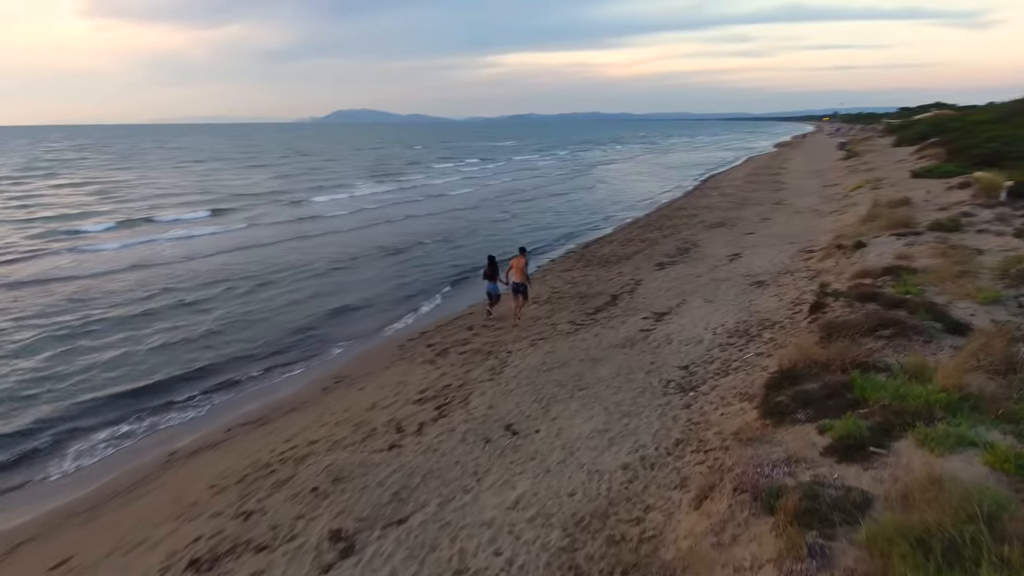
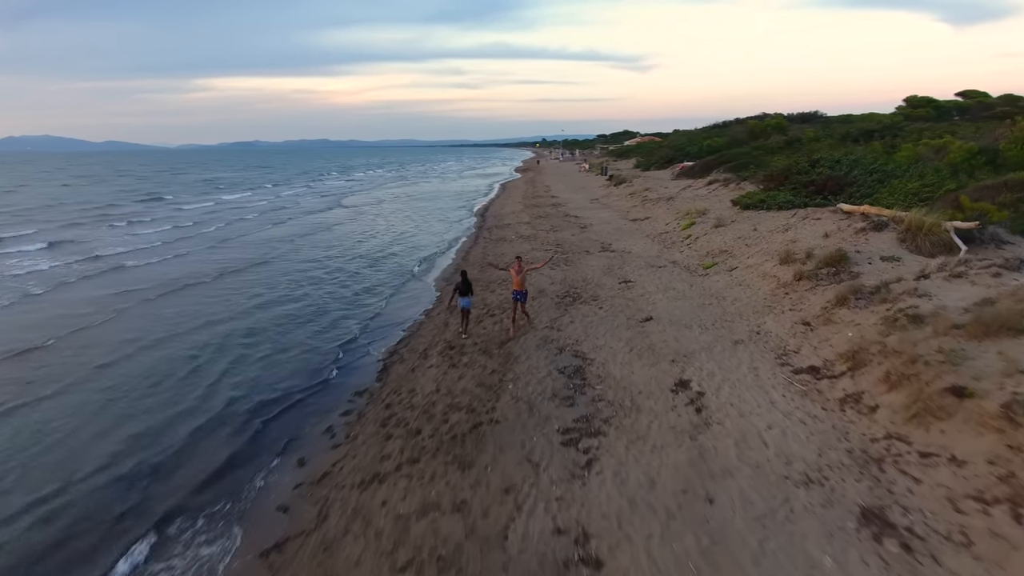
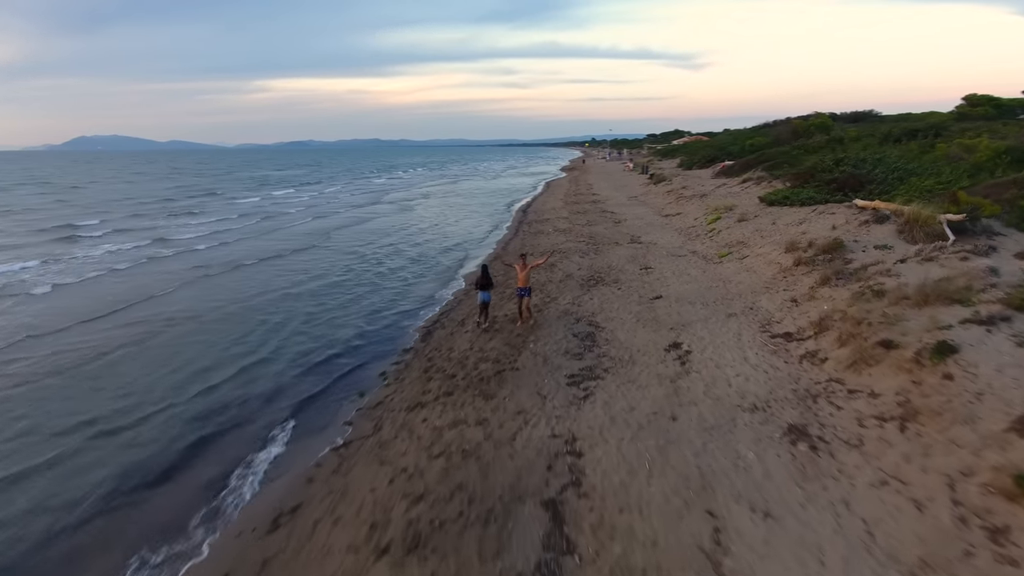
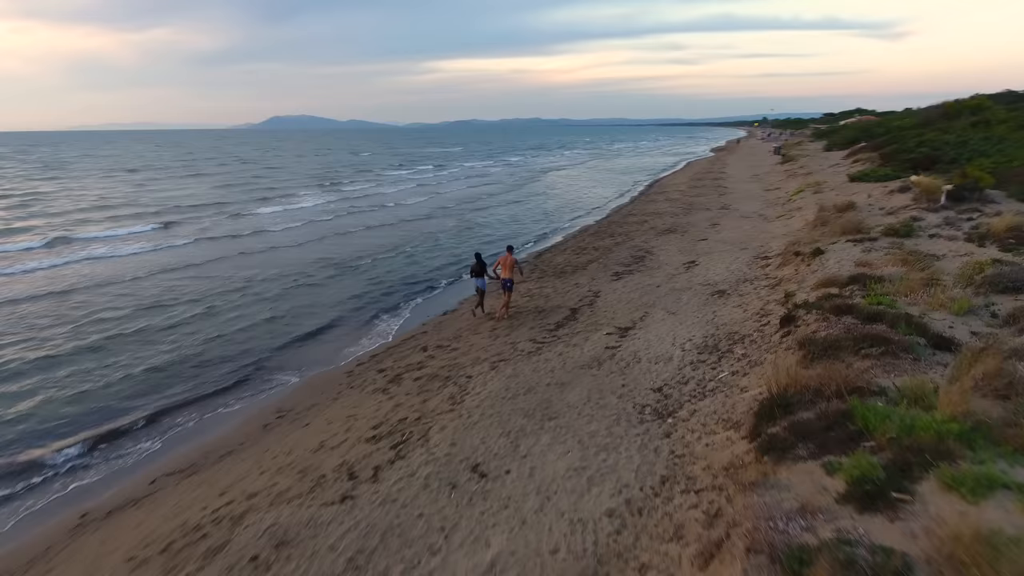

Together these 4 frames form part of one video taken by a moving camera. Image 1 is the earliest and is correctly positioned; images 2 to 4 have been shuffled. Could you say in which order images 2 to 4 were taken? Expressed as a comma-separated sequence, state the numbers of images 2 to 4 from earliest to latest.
4, 3, 2
